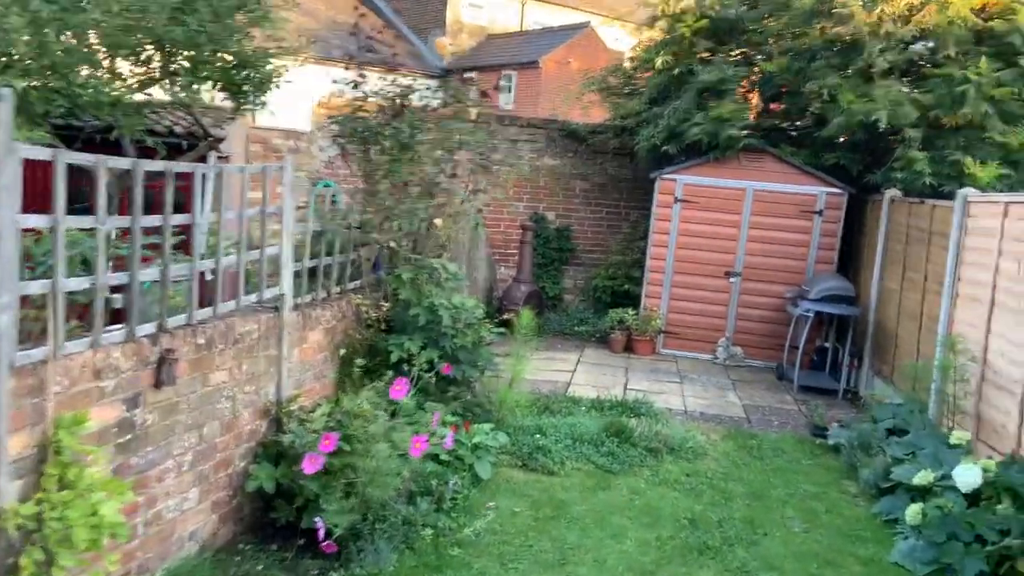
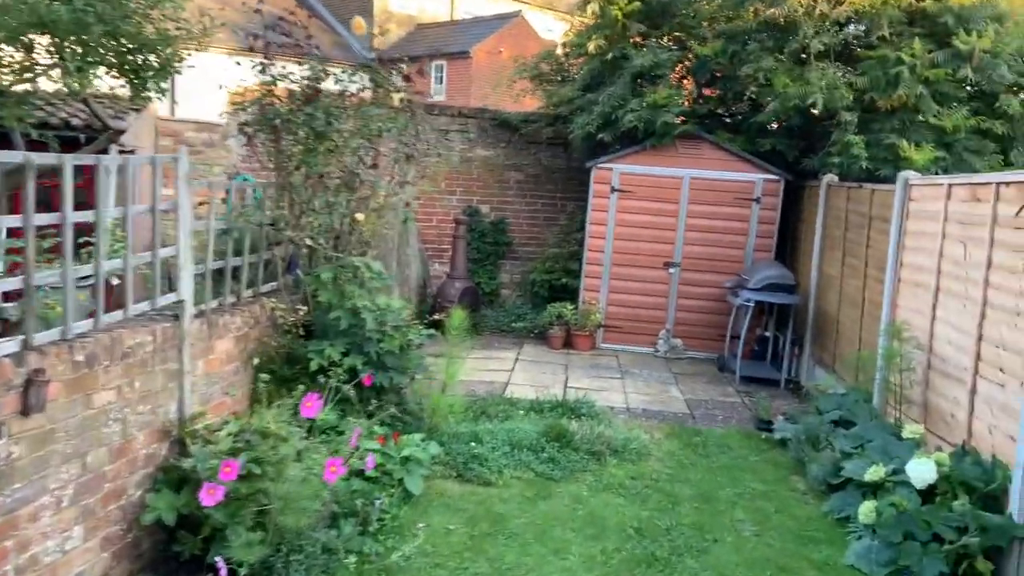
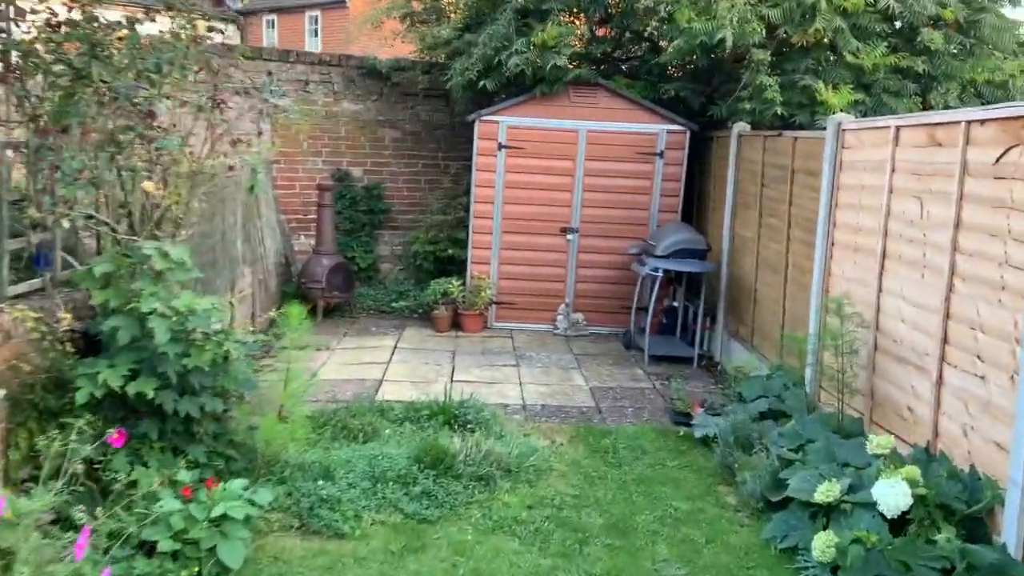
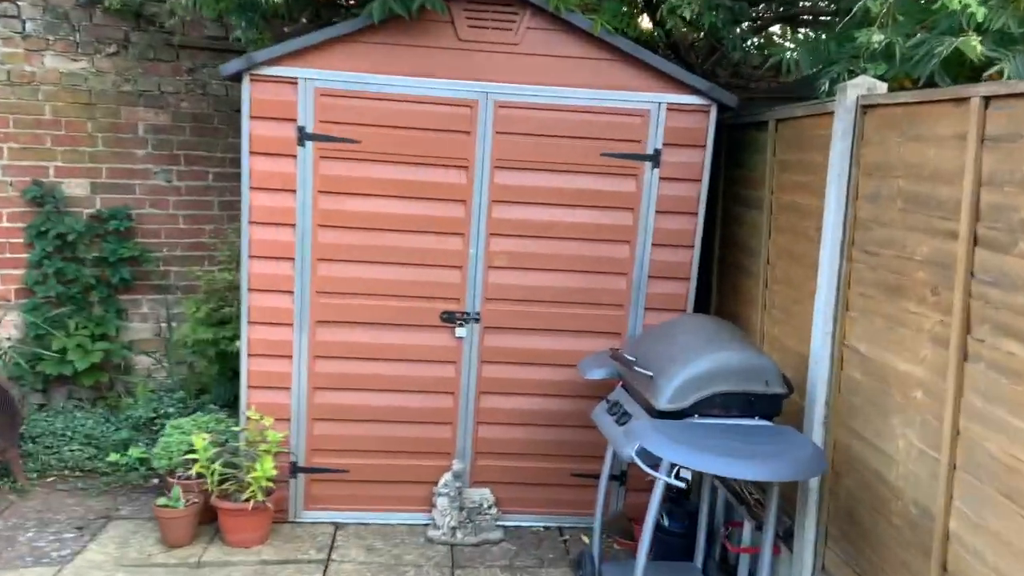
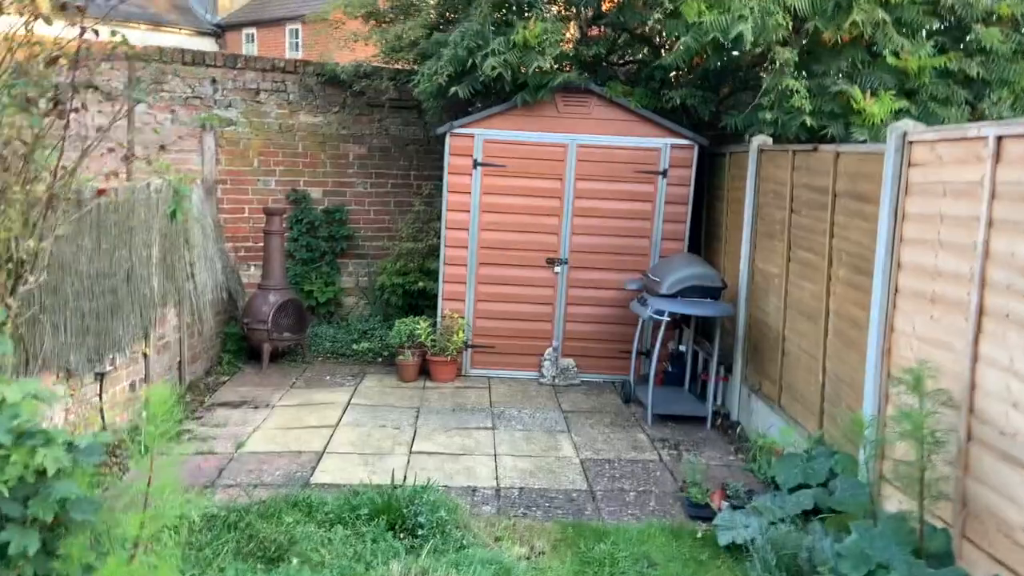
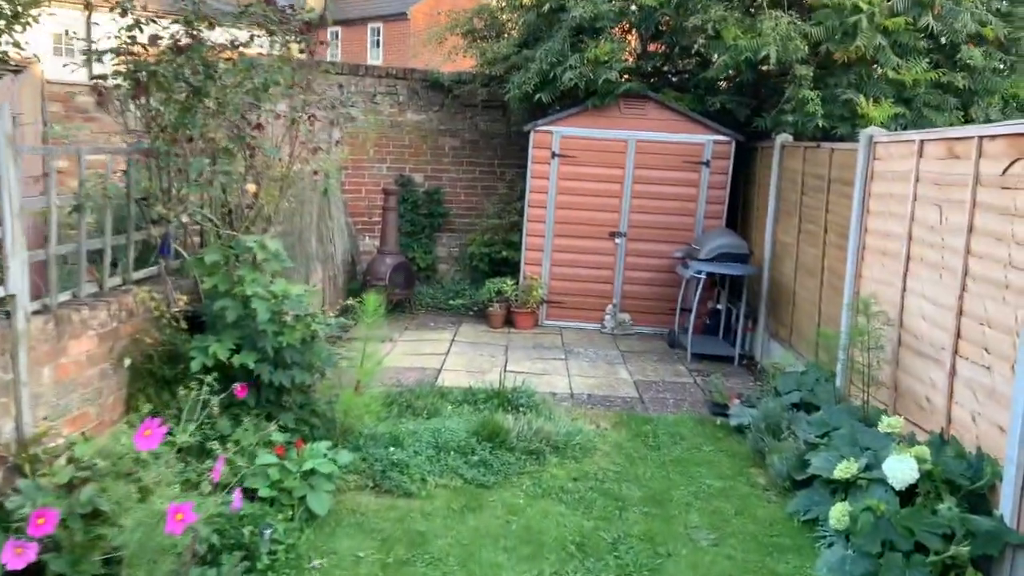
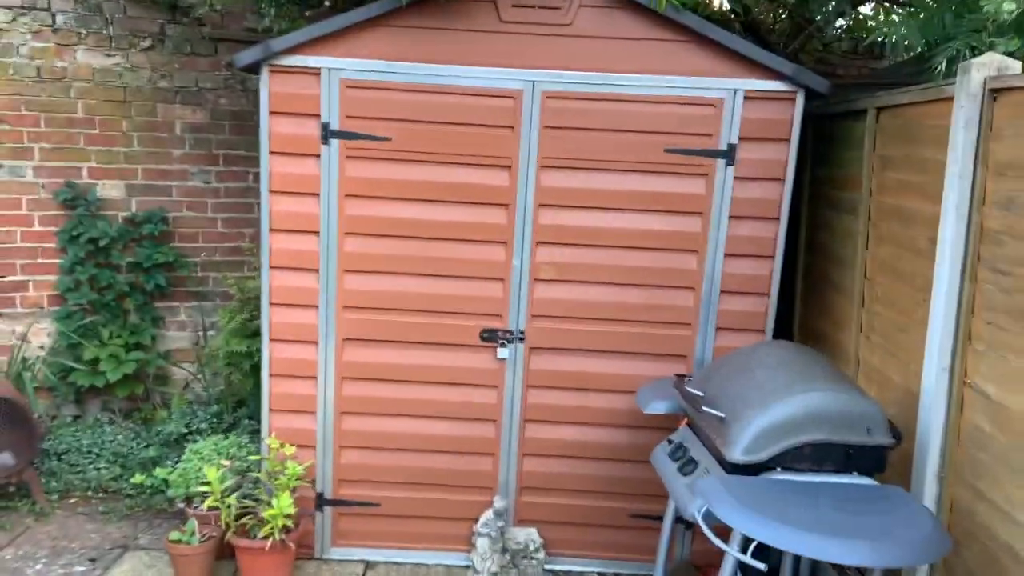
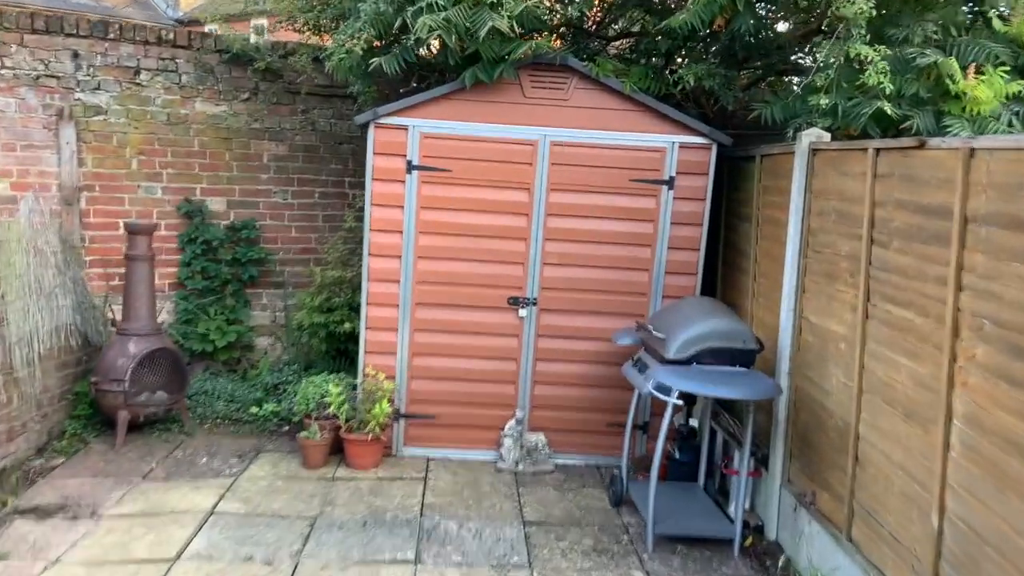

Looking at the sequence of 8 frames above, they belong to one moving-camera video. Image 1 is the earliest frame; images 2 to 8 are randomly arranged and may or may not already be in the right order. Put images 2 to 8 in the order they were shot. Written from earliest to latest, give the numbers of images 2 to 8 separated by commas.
2, 6, 3, 5, 8, 4, 7
